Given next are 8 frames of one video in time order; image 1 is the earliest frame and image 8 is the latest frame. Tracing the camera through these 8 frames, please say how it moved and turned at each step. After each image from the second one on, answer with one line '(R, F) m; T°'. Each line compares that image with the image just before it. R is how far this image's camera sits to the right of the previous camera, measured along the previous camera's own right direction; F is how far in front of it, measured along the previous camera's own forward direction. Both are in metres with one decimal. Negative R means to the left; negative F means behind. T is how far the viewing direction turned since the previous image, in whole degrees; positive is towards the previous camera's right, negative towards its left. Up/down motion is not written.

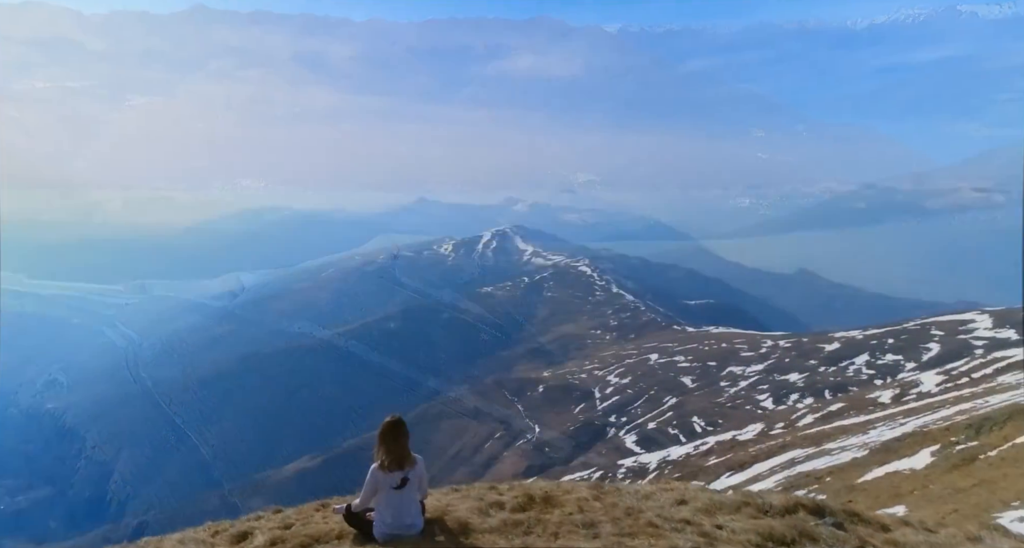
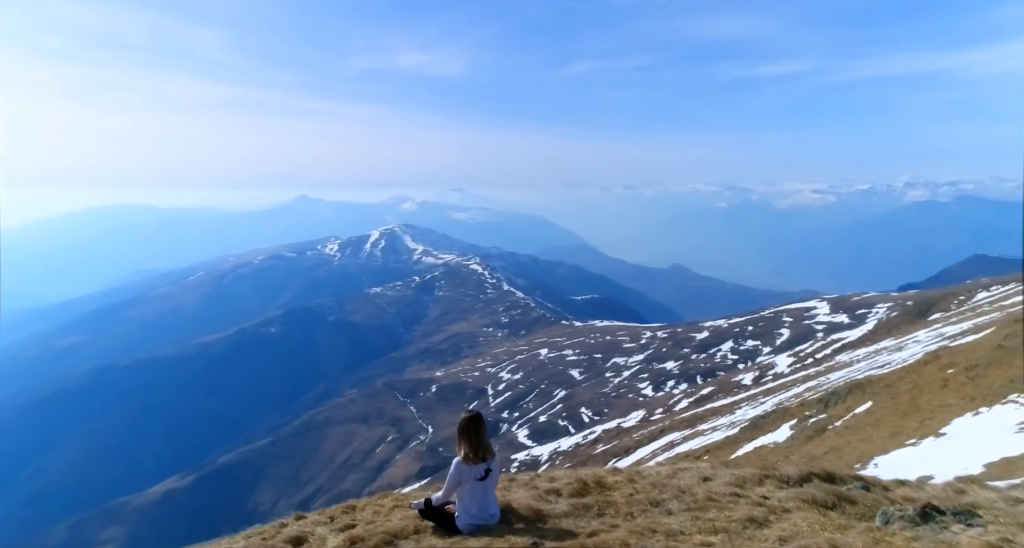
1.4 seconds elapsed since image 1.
(-4.2, 0.0) m; +11°
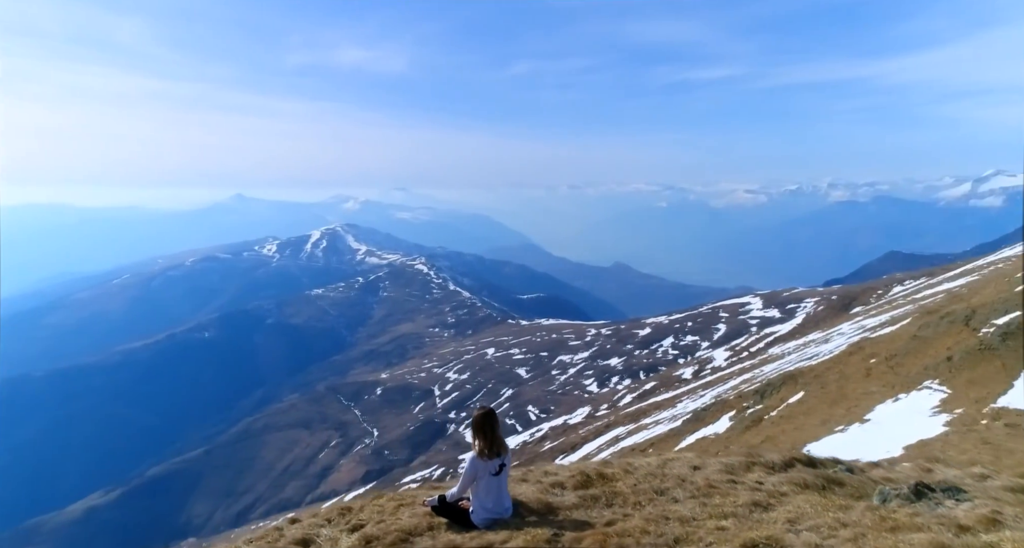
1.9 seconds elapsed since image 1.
(-1.5, 0.0) m; +6°
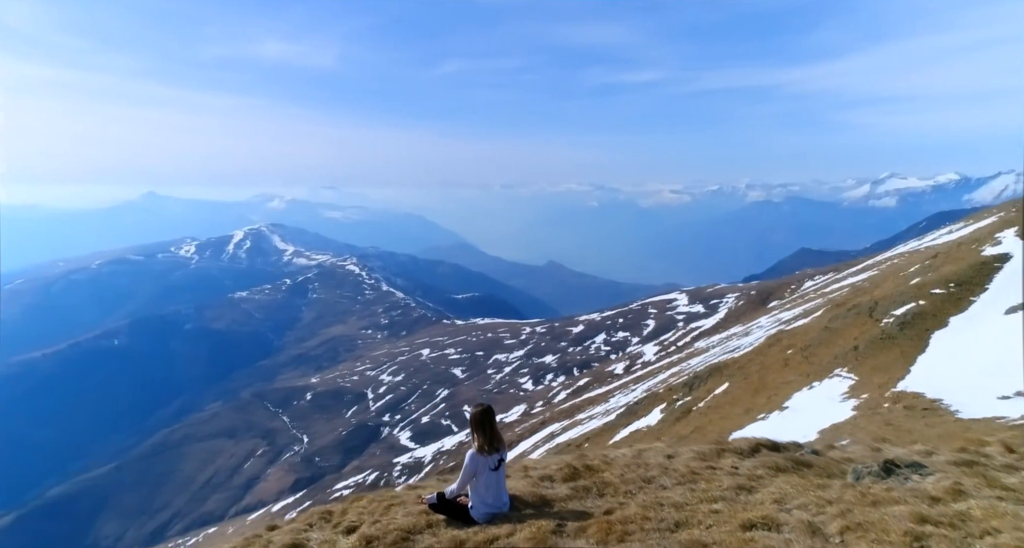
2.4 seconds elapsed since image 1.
(-1.4, 0.0) m; +7°
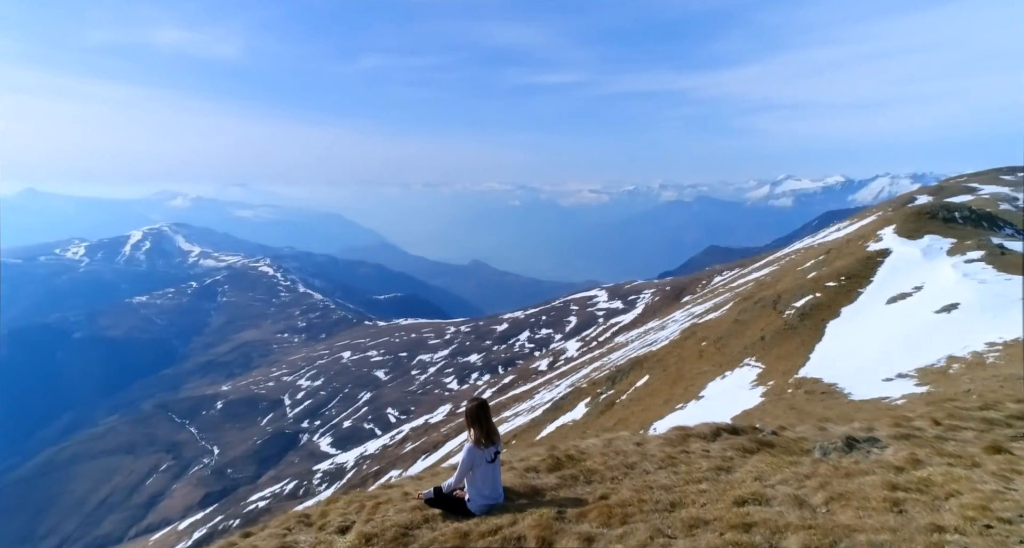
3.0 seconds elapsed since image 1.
(-1.6, 0.0) m; +8°
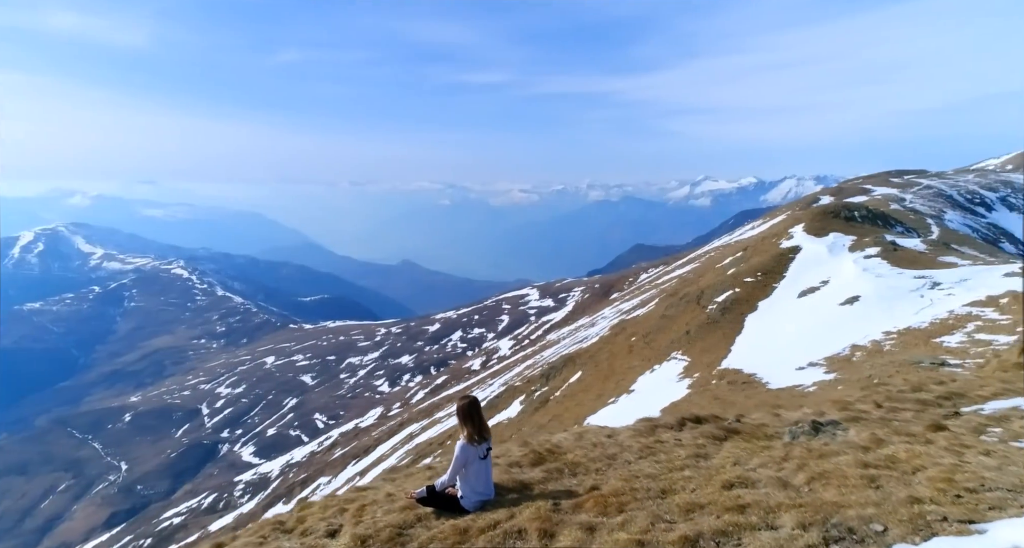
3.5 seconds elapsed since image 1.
(-1.3, +0.1) m; +7°
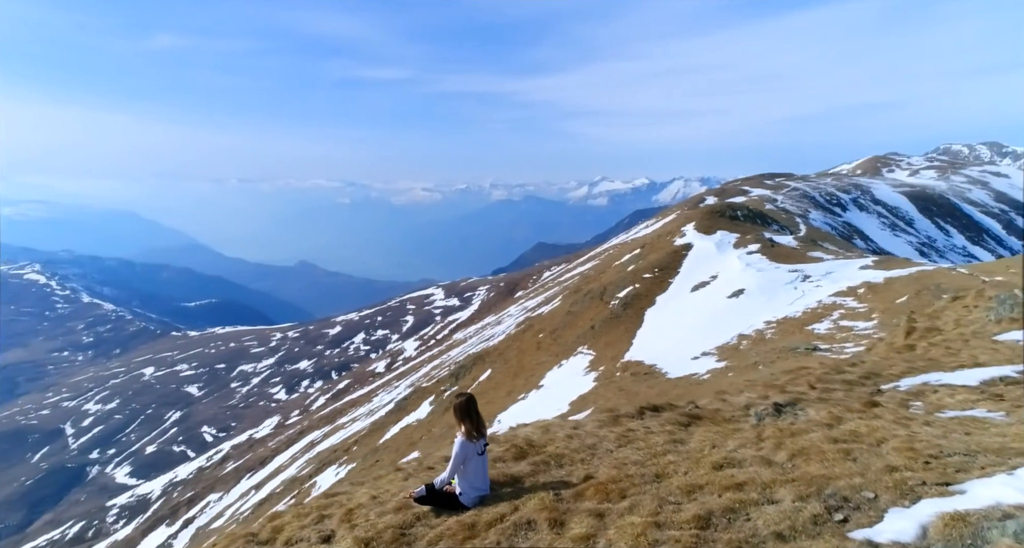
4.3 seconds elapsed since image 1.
(-2.0, +0.2) m; +9°
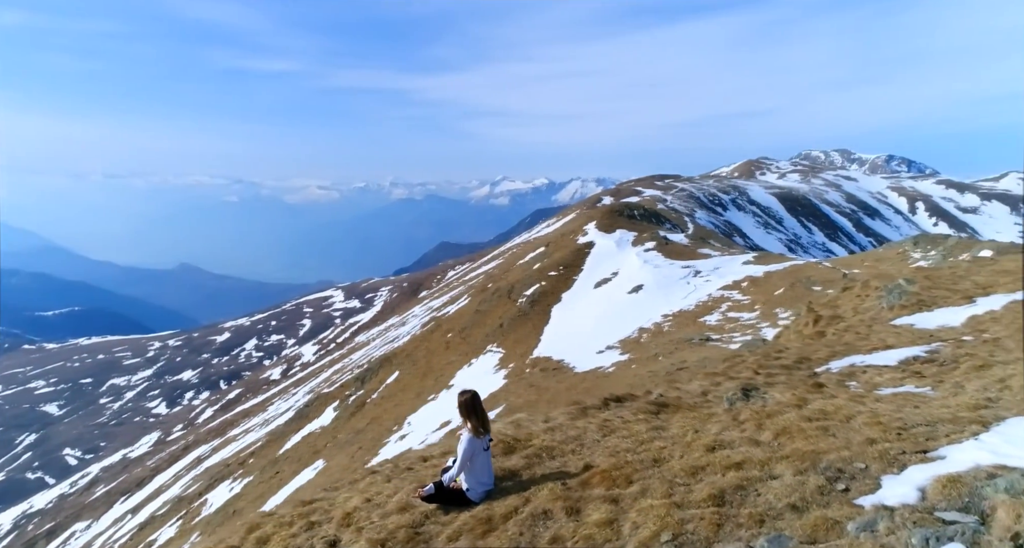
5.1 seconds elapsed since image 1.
(-2.2, +0.2) m; +9°
